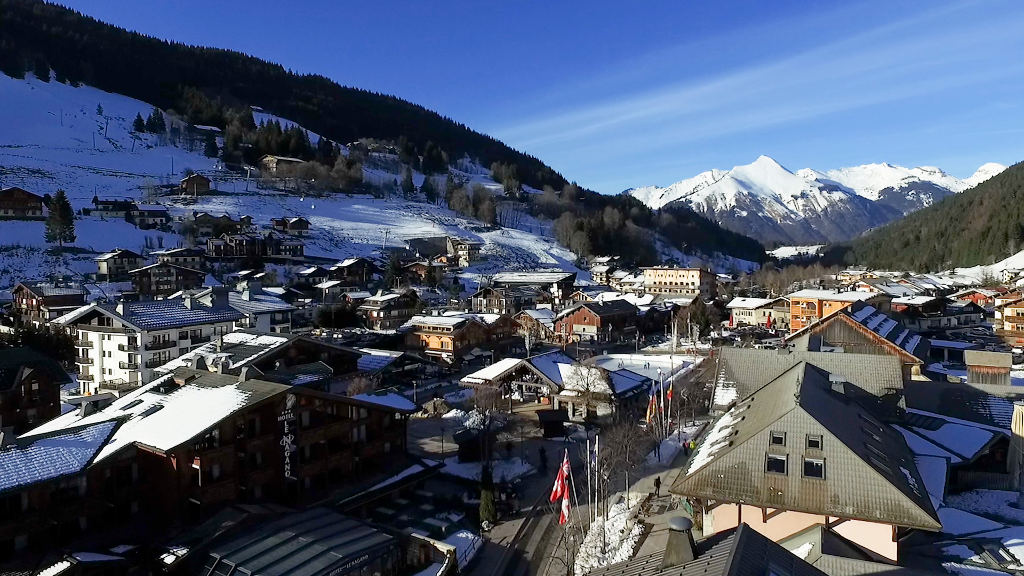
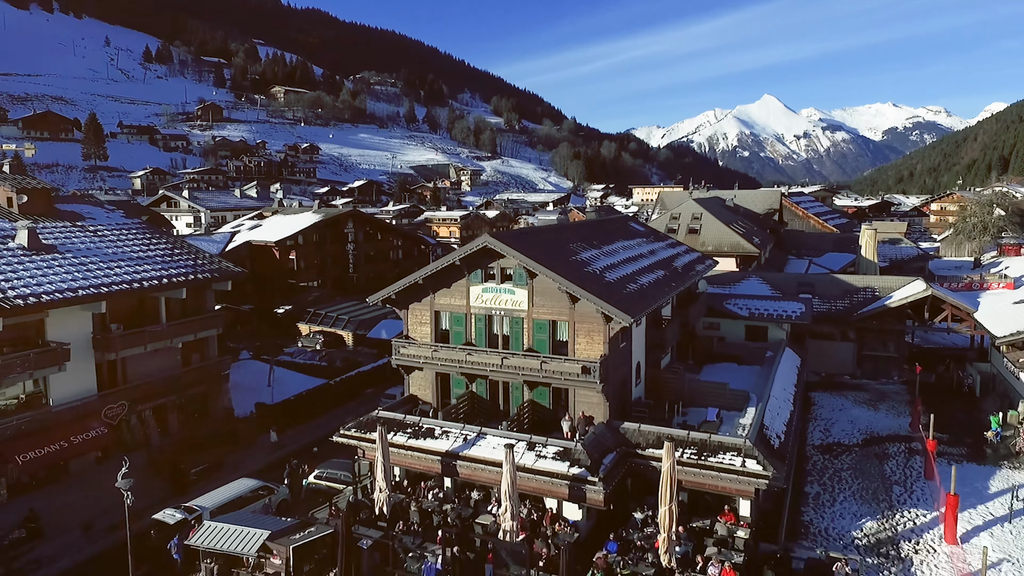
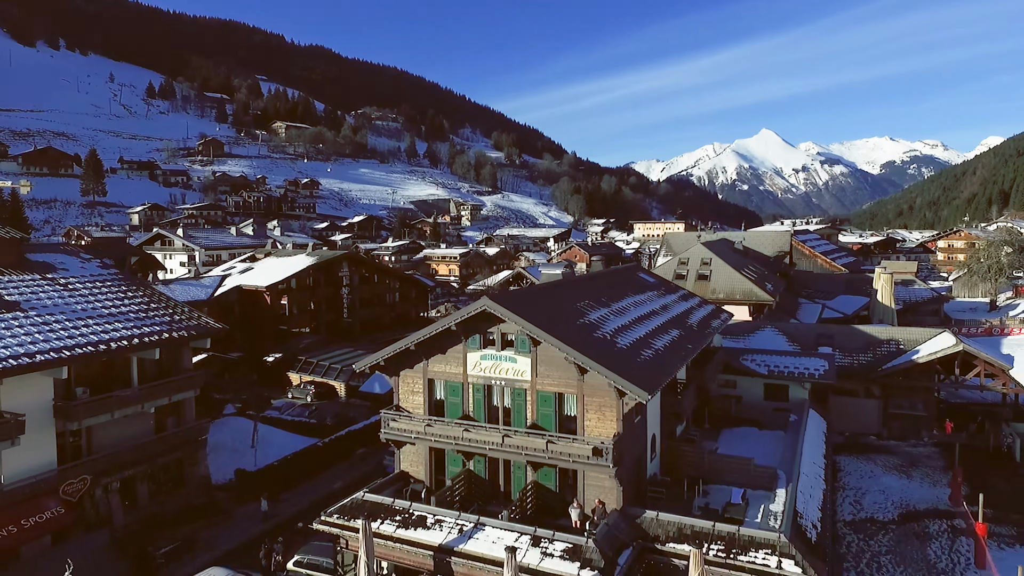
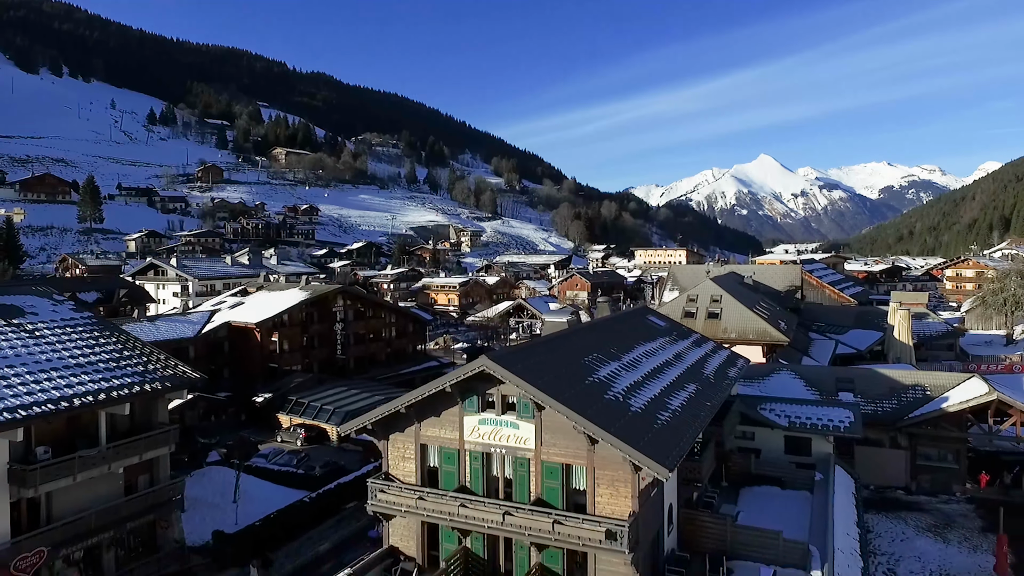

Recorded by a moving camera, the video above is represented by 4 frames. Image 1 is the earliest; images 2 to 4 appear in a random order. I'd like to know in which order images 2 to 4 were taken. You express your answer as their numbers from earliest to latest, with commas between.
4, 3, 2
